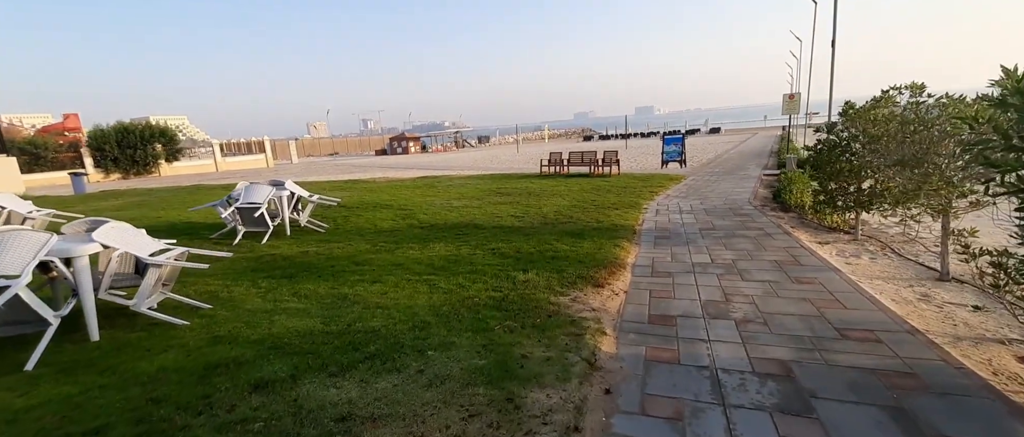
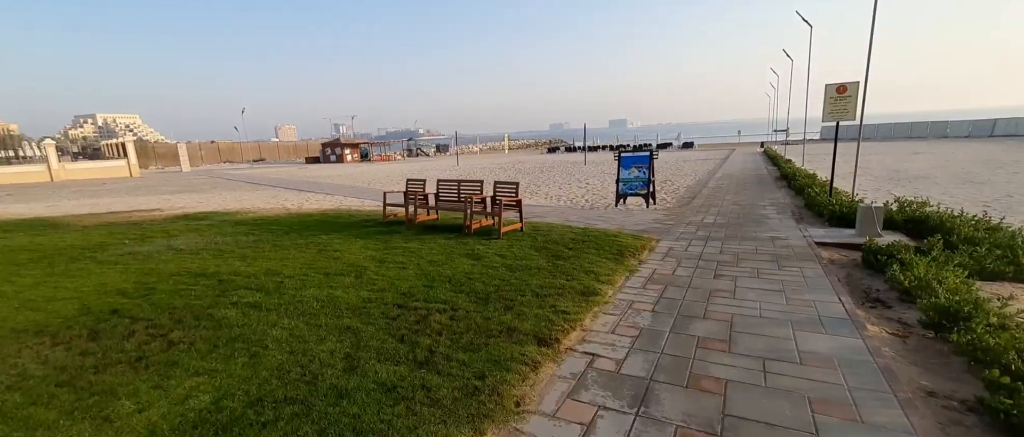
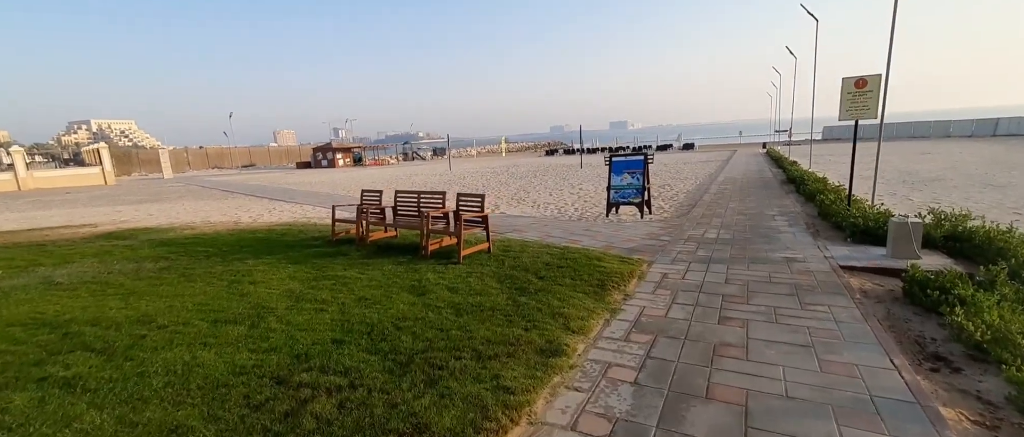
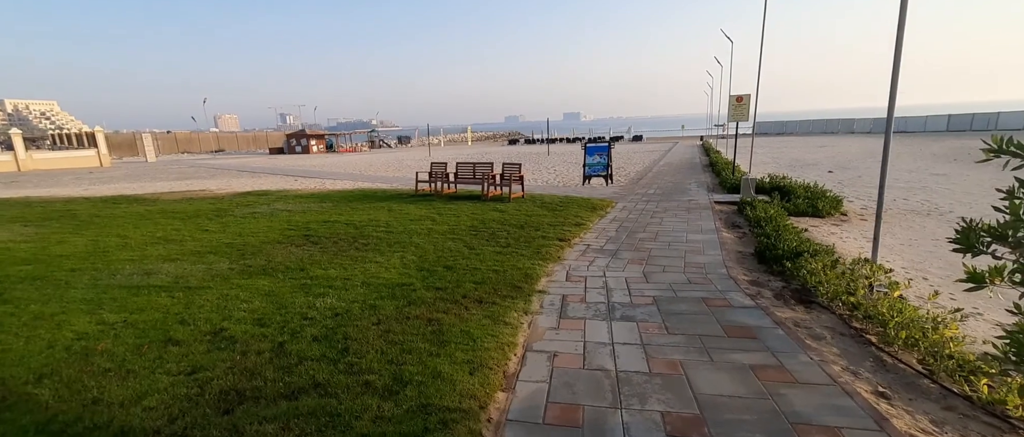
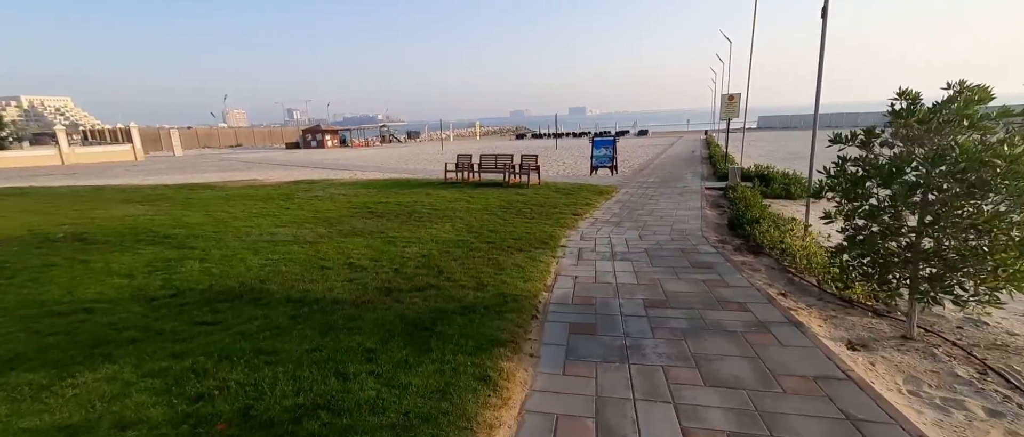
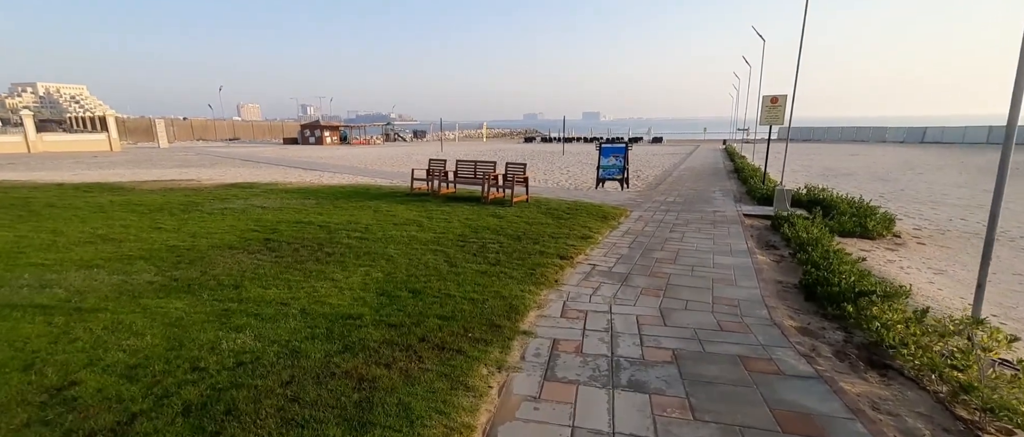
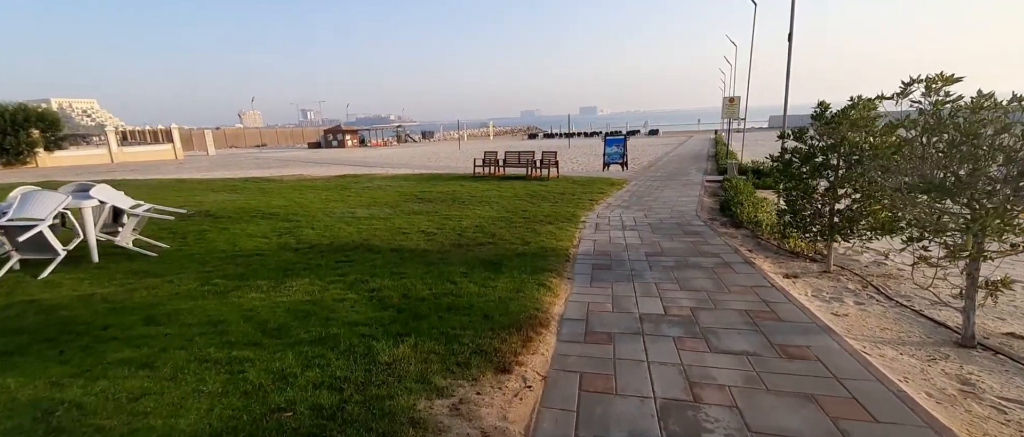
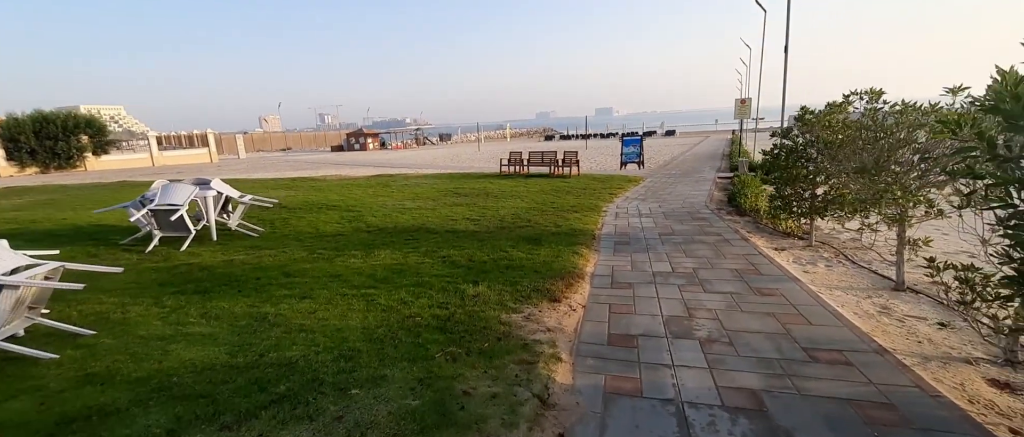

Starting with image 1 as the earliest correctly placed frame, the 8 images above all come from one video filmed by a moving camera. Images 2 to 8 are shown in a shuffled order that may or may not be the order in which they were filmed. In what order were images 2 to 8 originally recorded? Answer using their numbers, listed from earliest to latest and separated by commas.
8, 7, 5, 4, 6, 2, 3
